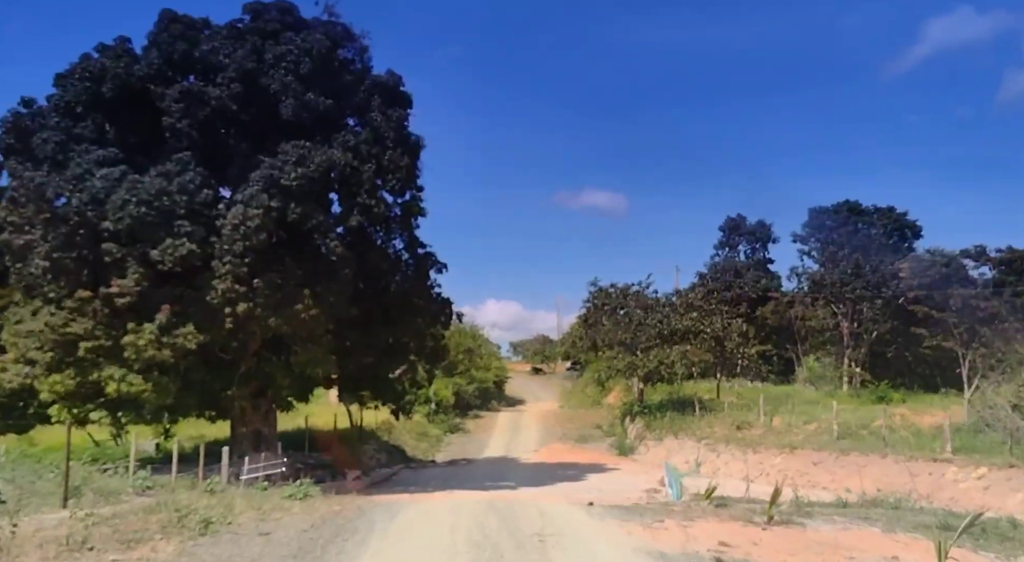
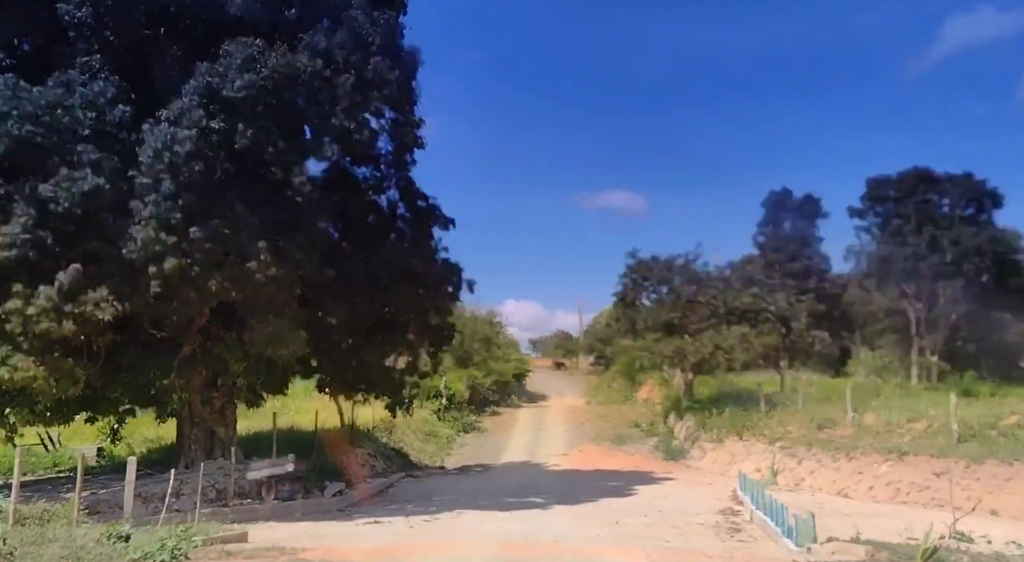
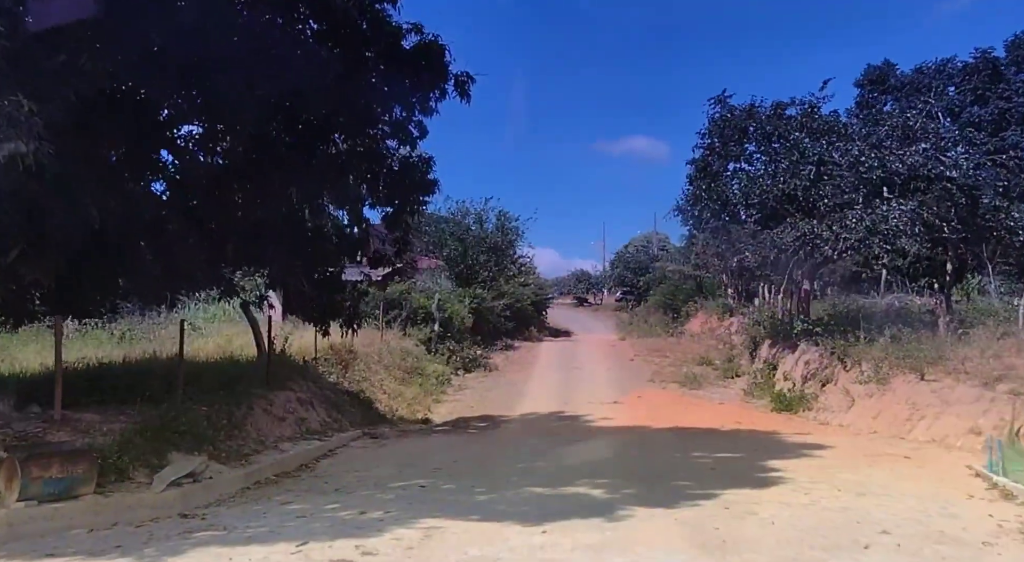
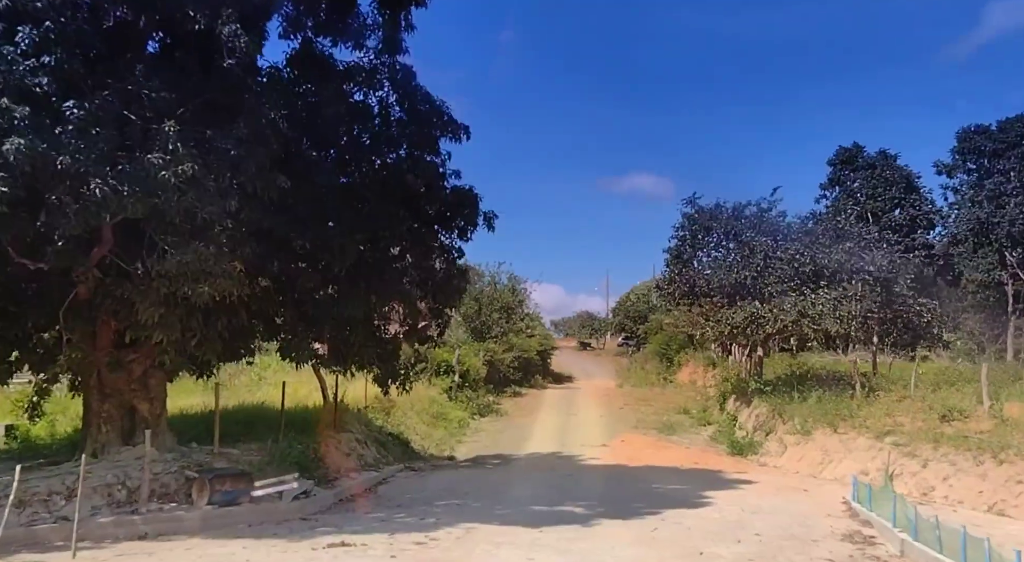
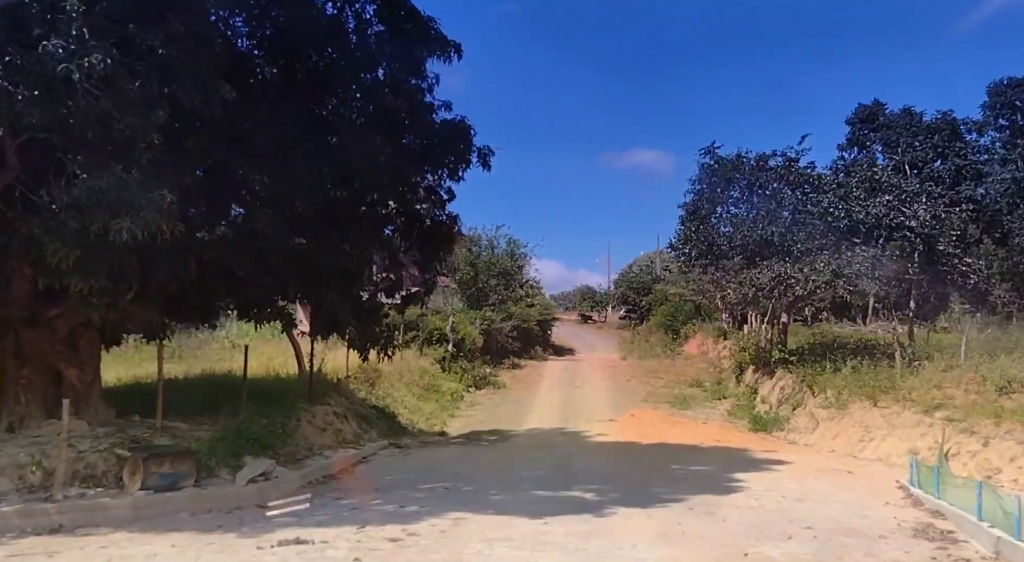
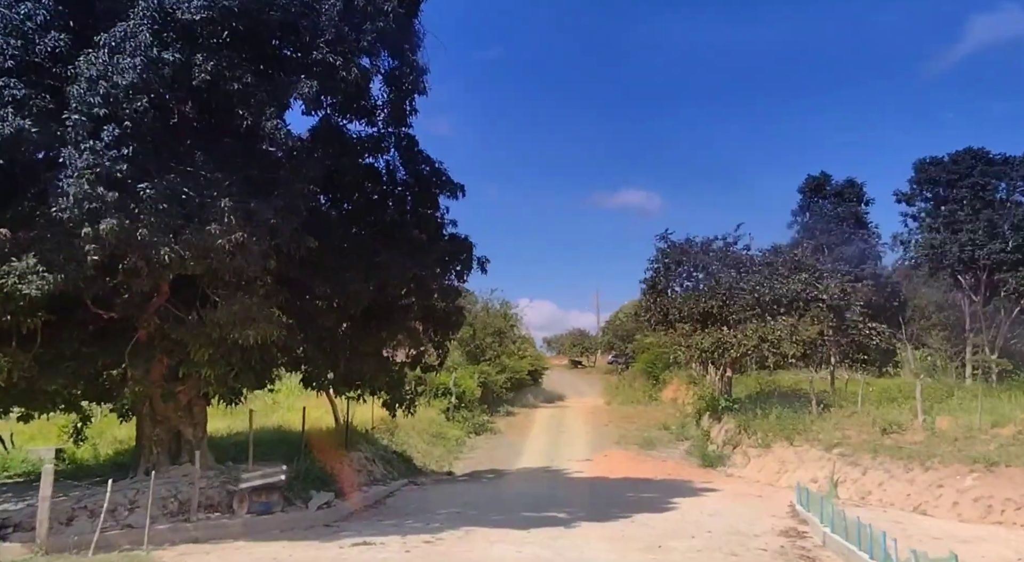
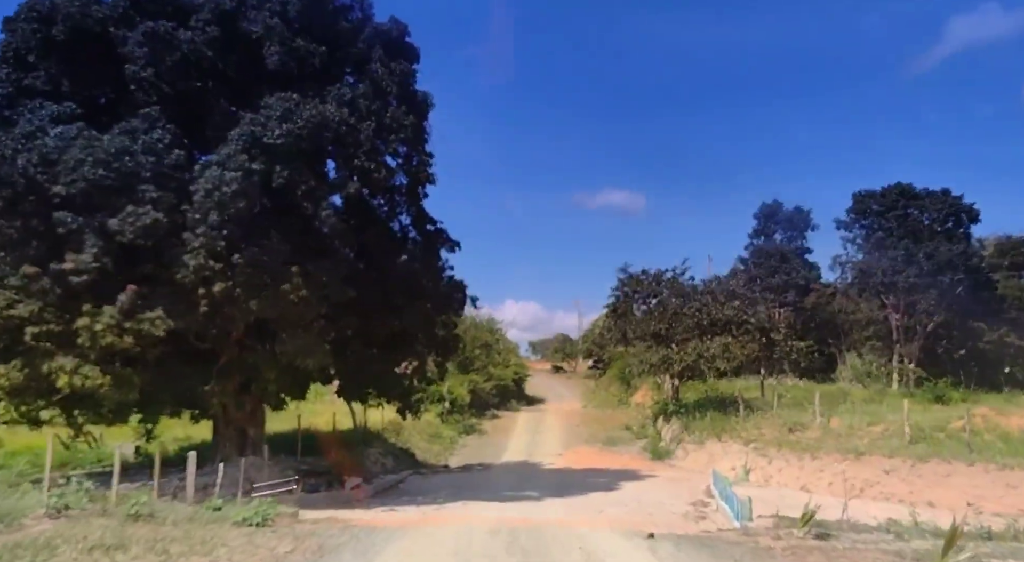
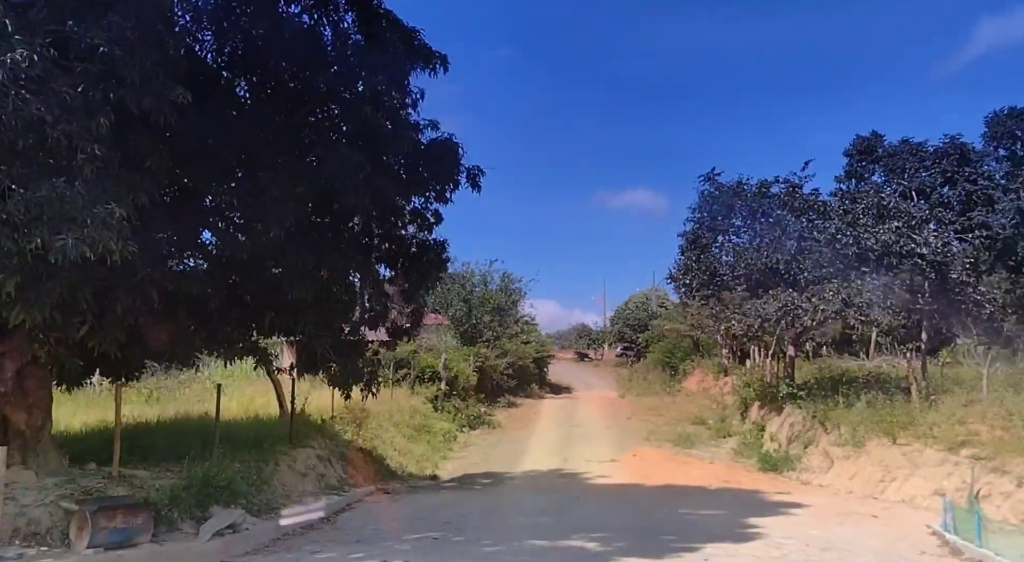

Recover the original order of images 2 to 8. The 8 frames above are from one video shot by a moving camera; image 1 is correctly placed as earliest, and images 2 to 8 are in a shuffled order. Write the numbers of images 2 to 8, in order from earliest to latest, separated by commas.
7, 2, 6, 4, 5, 8, 3
